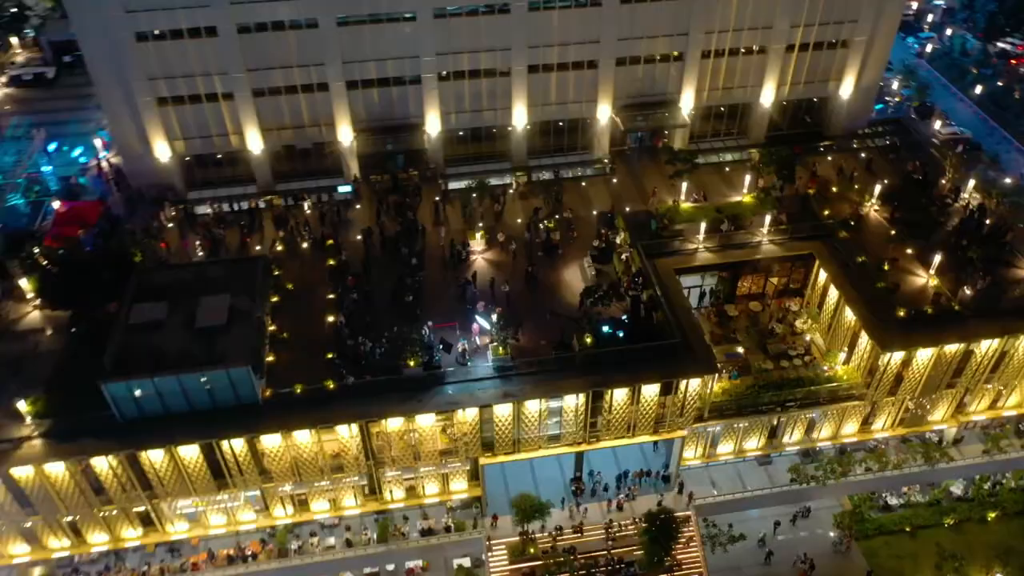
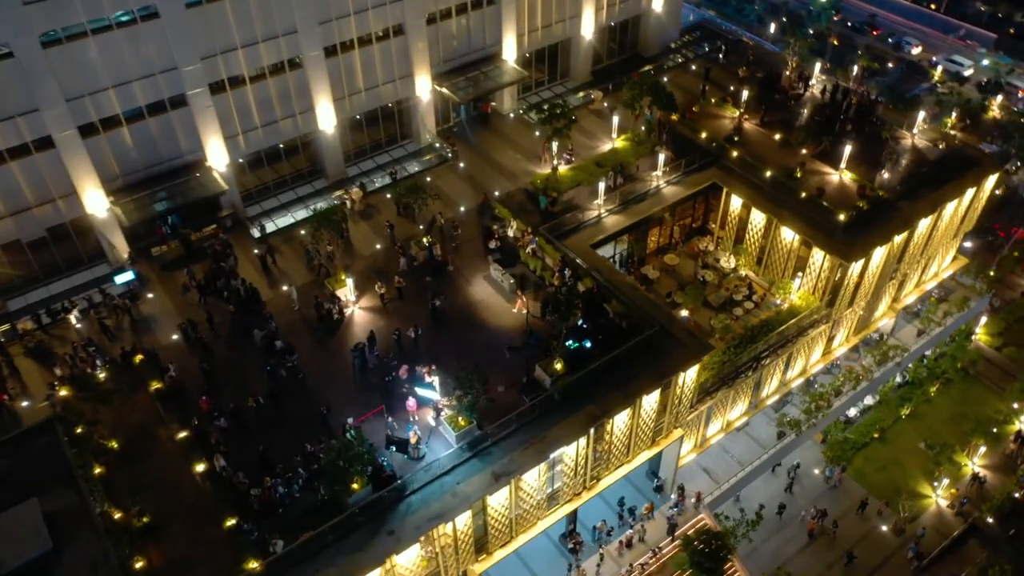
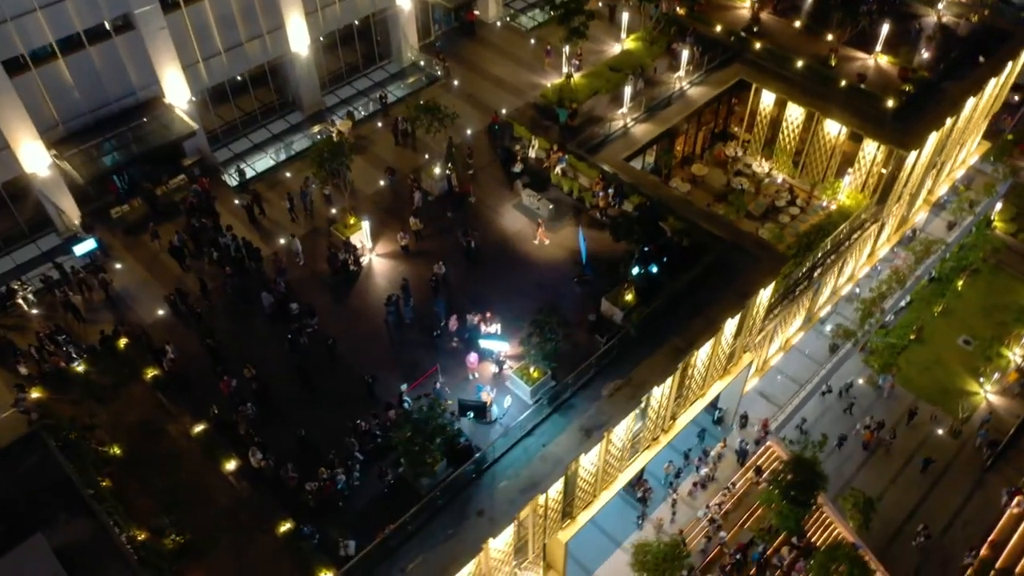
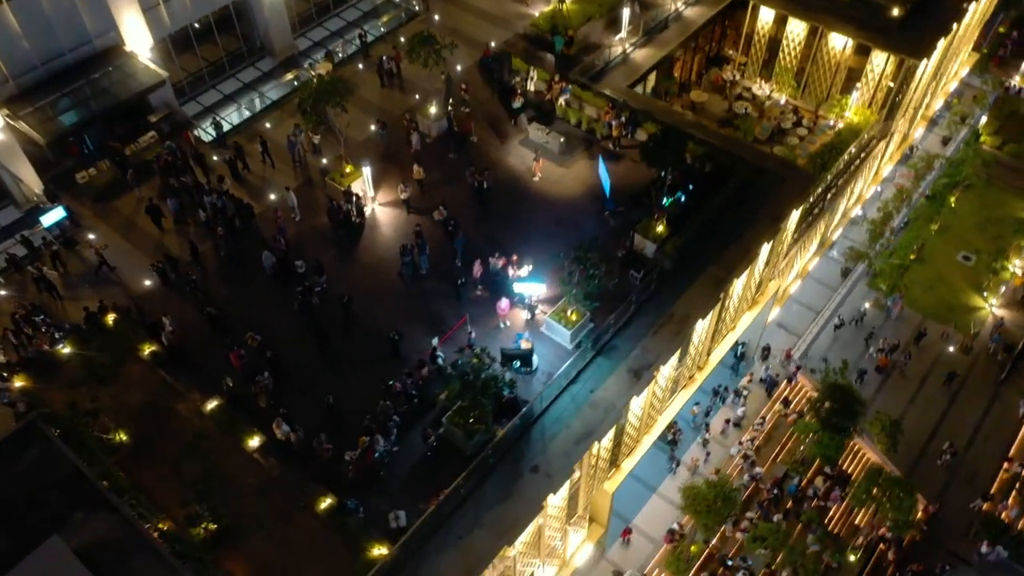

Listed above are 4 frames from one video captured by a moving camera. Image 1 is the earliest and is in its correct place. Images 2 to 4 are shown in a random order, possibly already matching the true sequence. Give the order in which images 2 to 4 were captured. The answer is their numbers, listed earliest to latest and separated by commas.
2, 3, 4
